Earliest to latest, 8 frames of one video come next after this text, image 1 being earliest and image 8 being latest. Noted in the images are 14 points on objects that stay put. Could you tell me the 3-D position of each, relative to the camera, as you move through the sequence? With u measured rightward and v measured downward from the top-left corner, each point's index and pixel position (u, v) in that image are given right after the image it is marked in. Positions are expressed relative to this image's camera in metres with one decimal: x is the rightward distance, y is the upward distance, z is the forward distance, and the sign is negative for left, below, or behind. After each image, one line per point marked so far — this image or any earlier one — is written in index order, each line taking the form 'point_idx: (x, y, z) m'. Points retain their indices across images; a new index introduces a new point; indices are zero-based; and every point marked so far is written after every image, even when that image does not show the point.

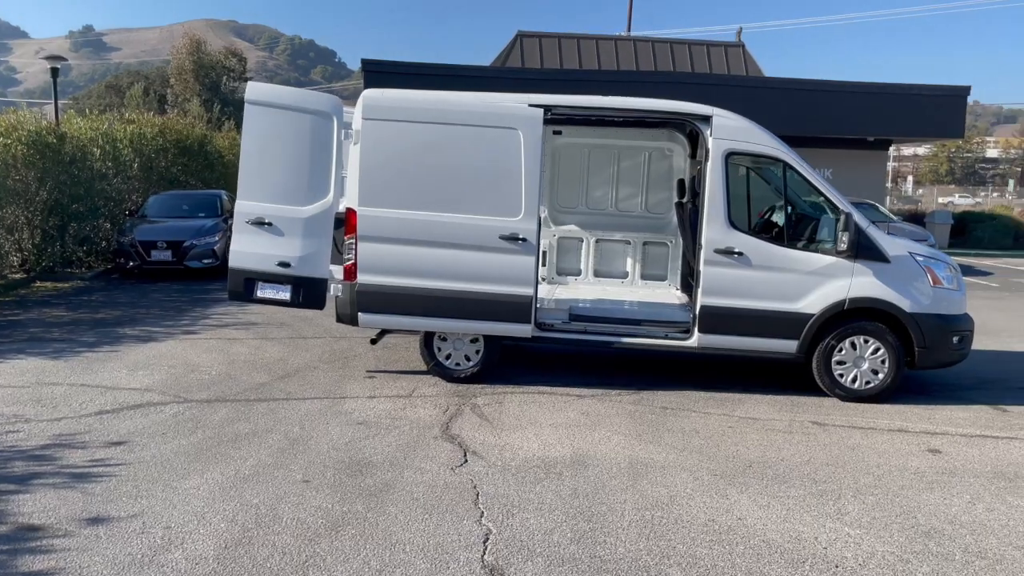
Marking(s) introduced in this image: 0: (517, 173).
0: (+0.1, +1.1, +7.6) m
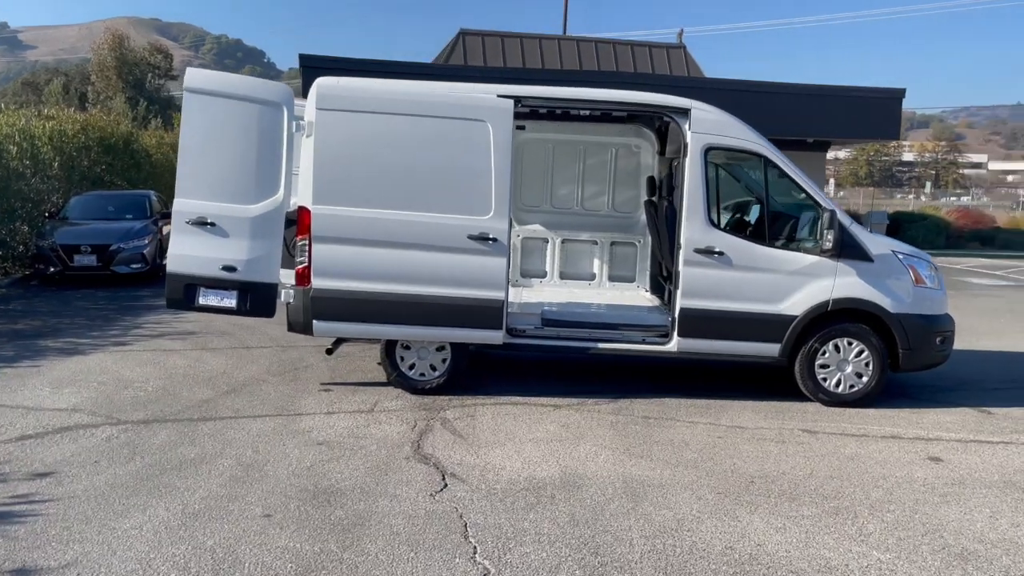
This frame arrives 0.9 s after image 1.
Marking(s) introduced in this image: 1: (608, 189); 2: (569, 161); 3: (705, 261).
0: (-0.2, +1.0, +7.1) m
1: (+1.1, +1.1, +9.2) m
2: (+0.6, +1.4, +9.2) m
3: (+1.7, +0.2, +7.2) m
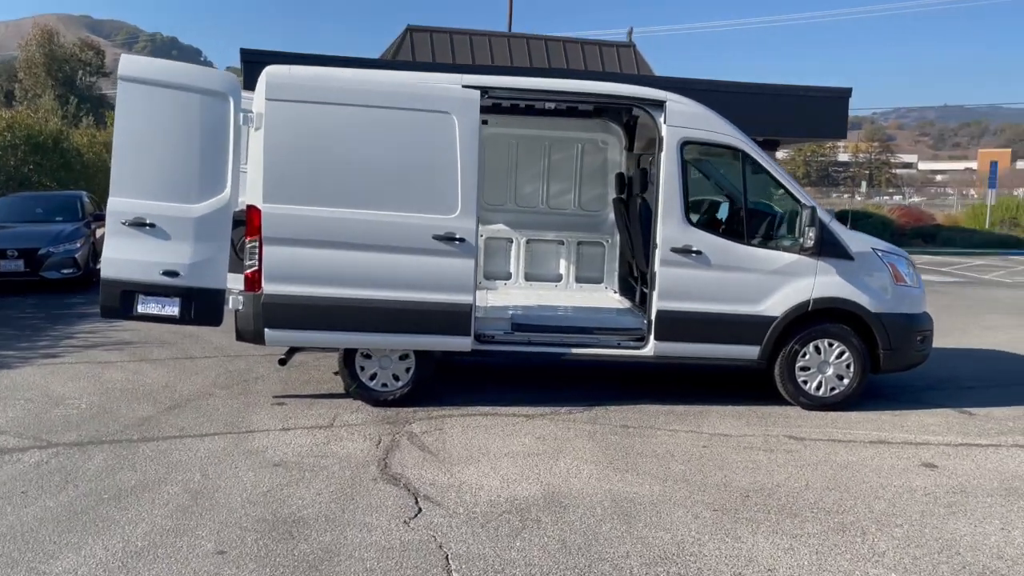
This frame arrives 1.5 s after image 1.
0: (-0.5, +1.0, +6.7) m
1: (+0.7, +1.1, +8.8) m
2: (+0.2, +1.4, +8.8) m
3: (+1.4, +0.2, +6.8) m
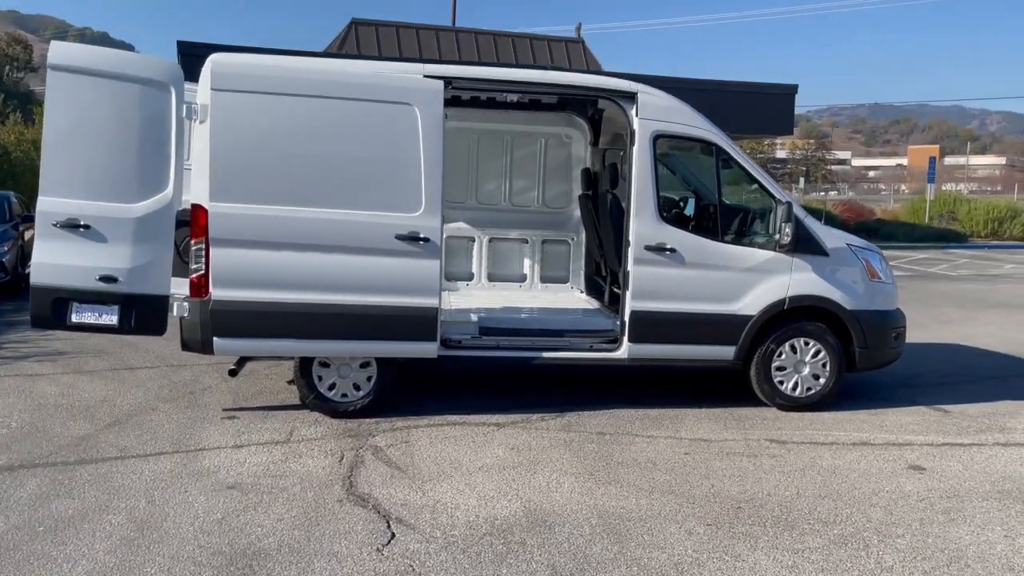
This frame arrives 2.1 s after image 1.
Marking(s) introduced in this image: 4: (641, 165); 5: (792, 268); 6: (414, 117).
0: (-0.7, +1.0, +6.3) m
1: (+0.3, +1.1, +8.5) m
2: (-0.2, +1.4, +8.4) m
3: (+1.1, +0.2, +6.6) m
4: (+1.0, +1.0, +6.6) m
5: (+2.3, +0.2, +6.8) m
6: (-0.7, +1.3, +6.3) m
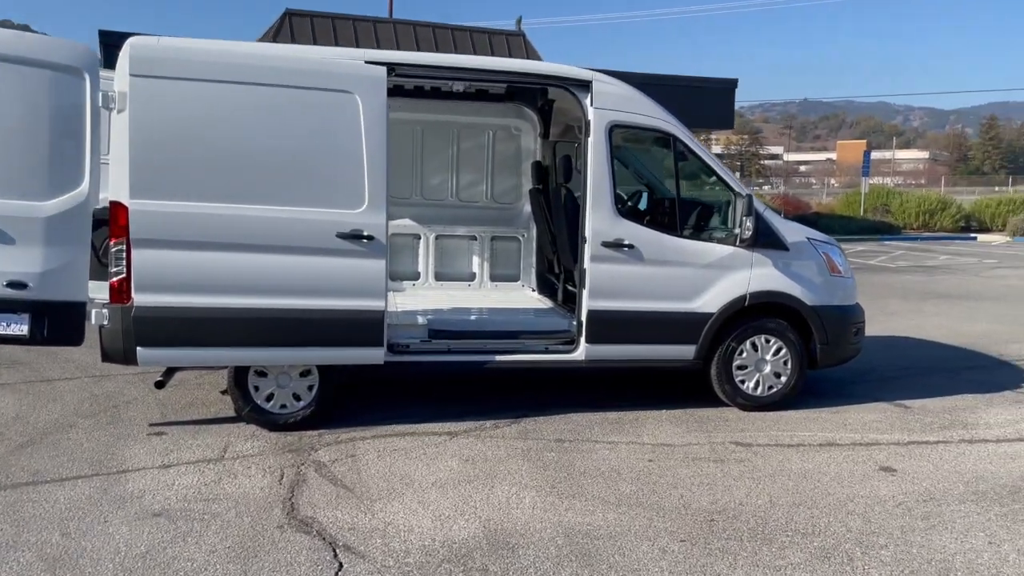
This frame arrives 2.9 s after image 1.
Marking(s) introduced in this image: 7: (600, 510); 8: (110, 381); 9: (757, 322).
0: (-1.1, +1.0, +5.8) m
1: (-0.3, +1.1, +8.1) m
2: (-0.7, +1.4, +8.0) m
3: (+0.8, +0.2, +6.3) m
4: (+0.6, +1.0, +6.3) m
5: (+1.9, +0.2, +6.5) m
6: (-1.1, +1.3, +5.8) m
7: (+0.5, -1.2, +4.5) m
8: (-3.5, -0.8, +7.3) m
9: (+1.9, -0.3, +6.6) m
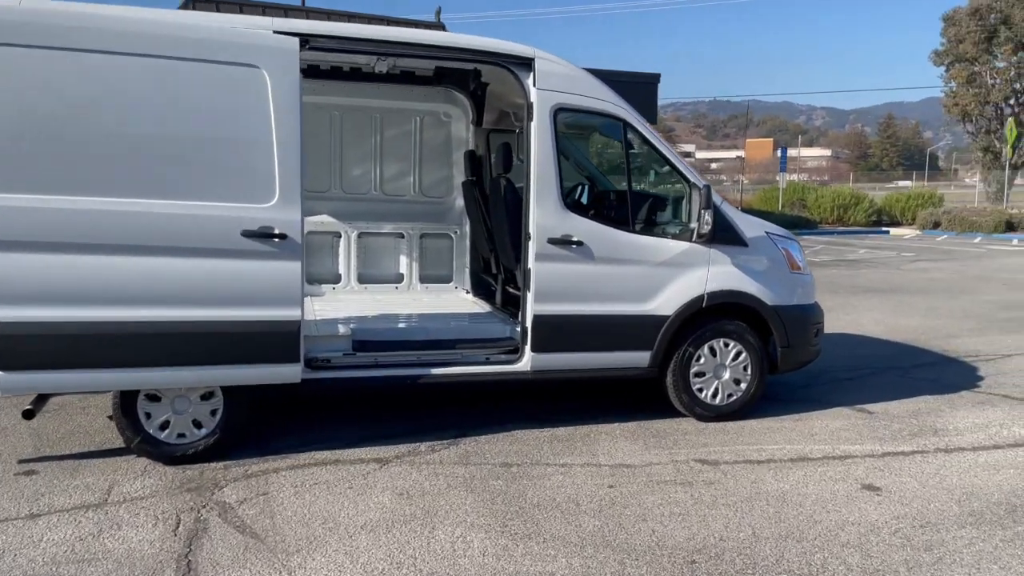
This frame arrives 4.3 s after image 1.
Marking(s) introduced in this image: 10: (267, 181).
0: (-1.5, +0.9, +5.0) m
1: (-0.9, +1.1, +7.4) m
2: (-1.3, +1.3, +7.2) m
3: (+0.3, +0.2, +5.6) m
4: (+0.2, +1.0, +5.6) m
5: (+1.4, +0.2, +6.0) m
6: (-1.5, +1.2, +5.0) m
7: (+0.2, -1.2, +3.9) m
8: (-4.0, -0.9, +6.2) m
9: (+1.5, -0.3, +6.1) m
10: (-1.5, +0.7, +5.0) m
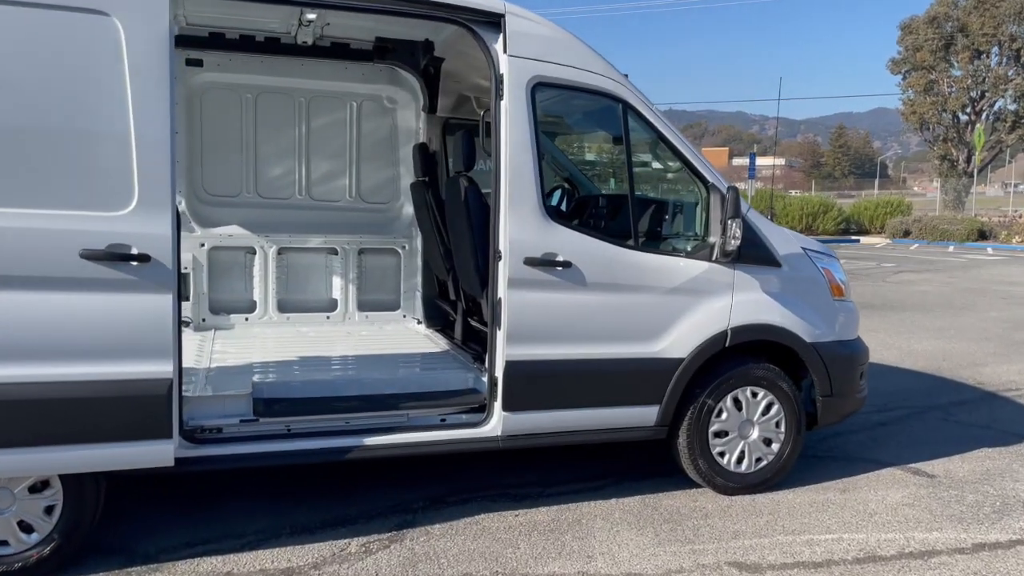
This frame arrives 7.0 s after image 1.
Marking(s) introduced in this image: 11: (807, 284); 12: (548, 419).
0: (-1.7, +0.7, +3.5) m
1: (-1.2, +0.9, +5.9) m
2: (-1.6, +1.1, +5.7) m
3: (+0.1, 0.0, +4.2) m
4: (0.0, +0.8, +4.1) m
5: (+1.2, 0.0, +4.6) m
6: (-1.7, +1.1, +3.5) m
7: (+0.1, -1.4, +2.4) m
8: (-4.2, -1.1, +4.5) m
9: (+1.3, -0.5, +4.7) m
10: (-1.6, +0.5, +3.5) m
11: (+1.7, 0.0, +4.8) m
12: (+0.2, -0.7, +4.3) m
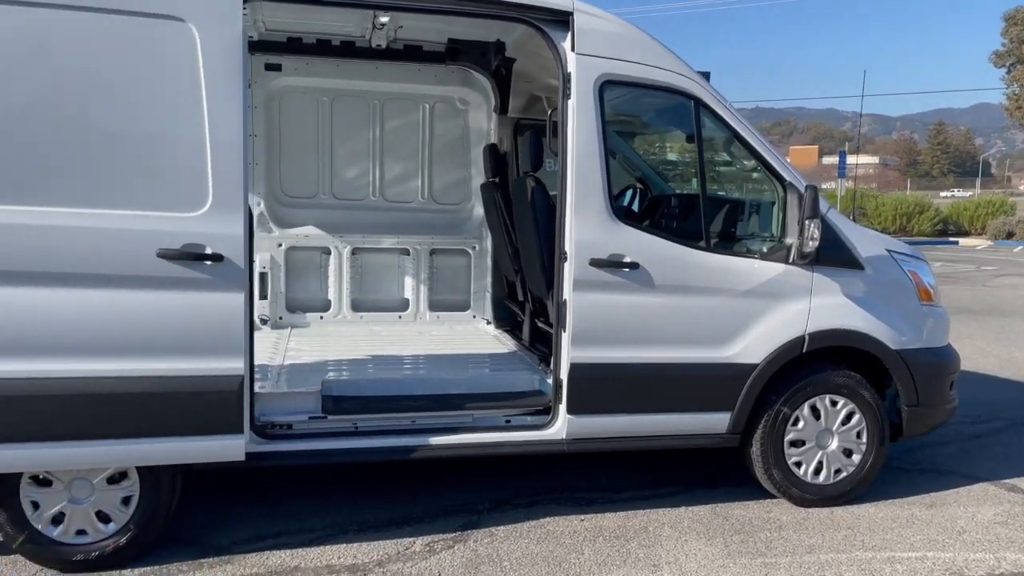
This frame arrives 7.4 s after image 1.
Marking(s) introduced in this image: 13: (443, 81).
0: (-1.4, +0.7, +3.6) m
1: (-0.7, +0.9, +5.9) m
2: (-1.1, +1.1, +5.7) m
3: (+0.5, 0.0, +4.1) m
4: (+0.3, +0.8, +4.1) m
5: (+1.6, 0.0, +4.4) m
6: (-1.4, +1.1, +3.6) m
7: (+0.3, -1.4, +2.3) m
8: (-3.8, -1.1, +4.9) m
9: (+1.6, -0.5, +4.5) m
10: (-1.4, +0.5, +3.6) m
11: (+2.1, 0.0, +4.6) m
12: (+0.5, -0.7, +4.2) m
13: (-0.5, +1.5, +5.8) m
